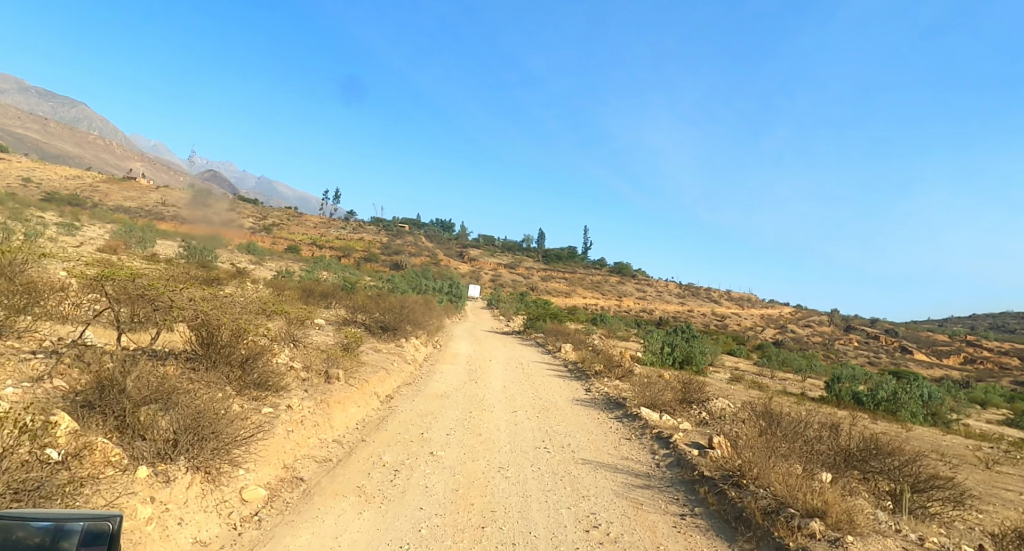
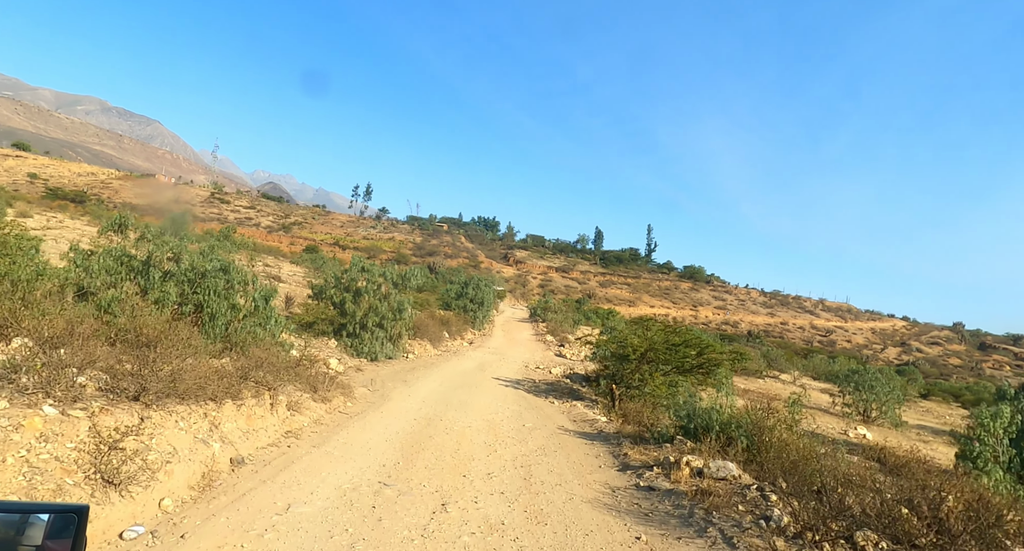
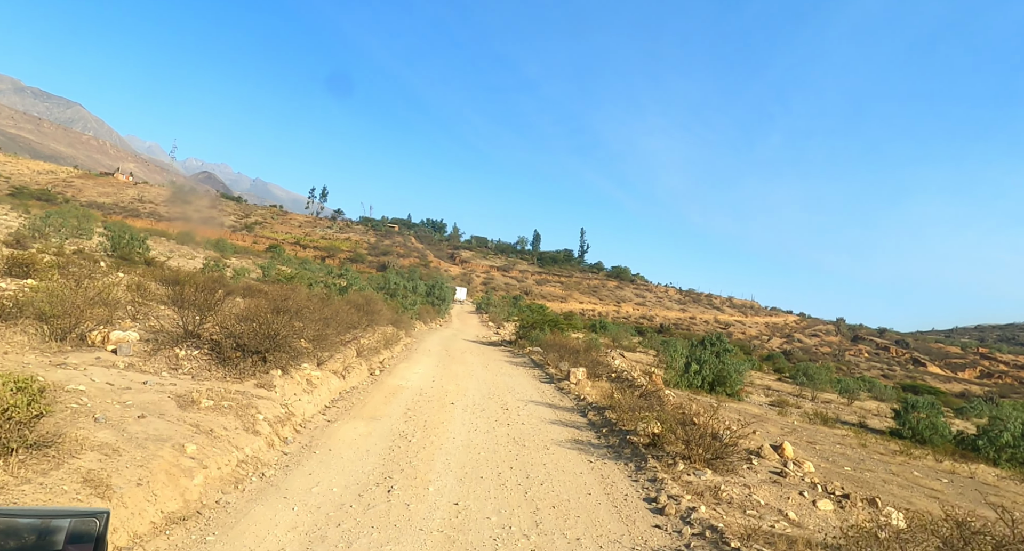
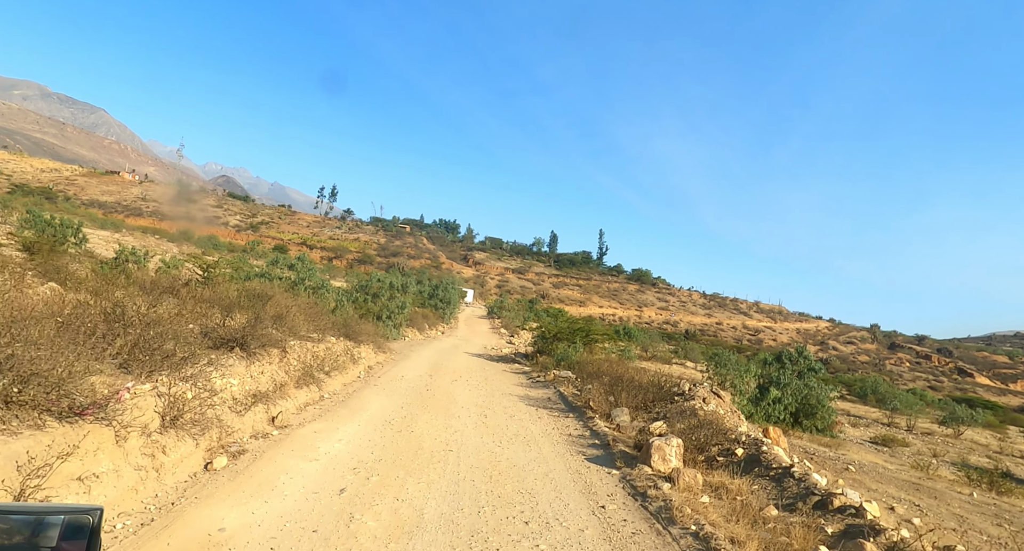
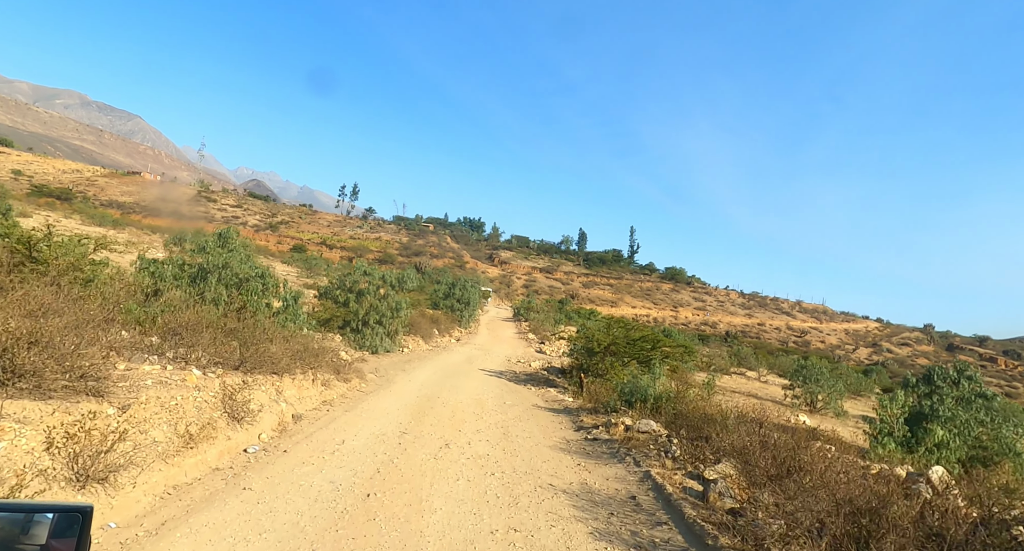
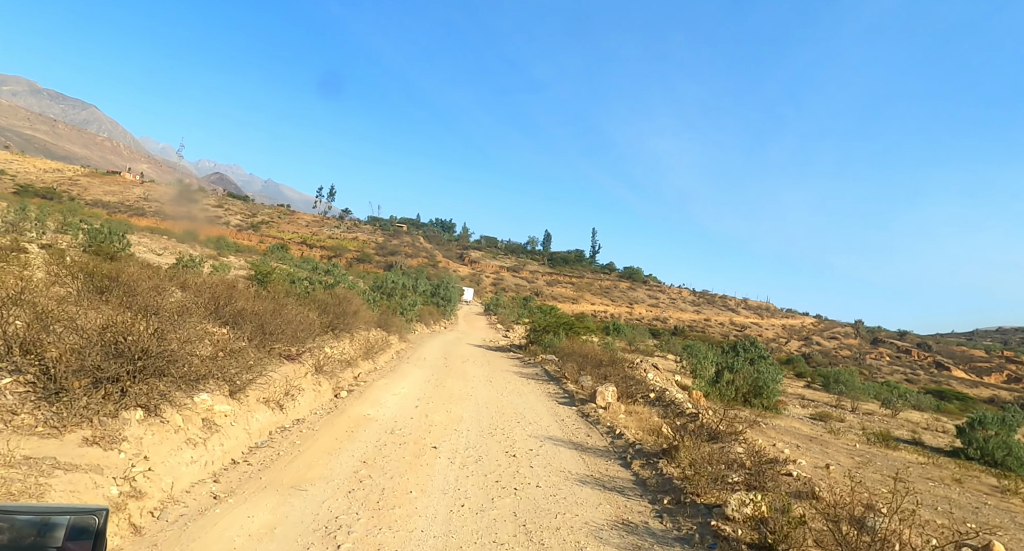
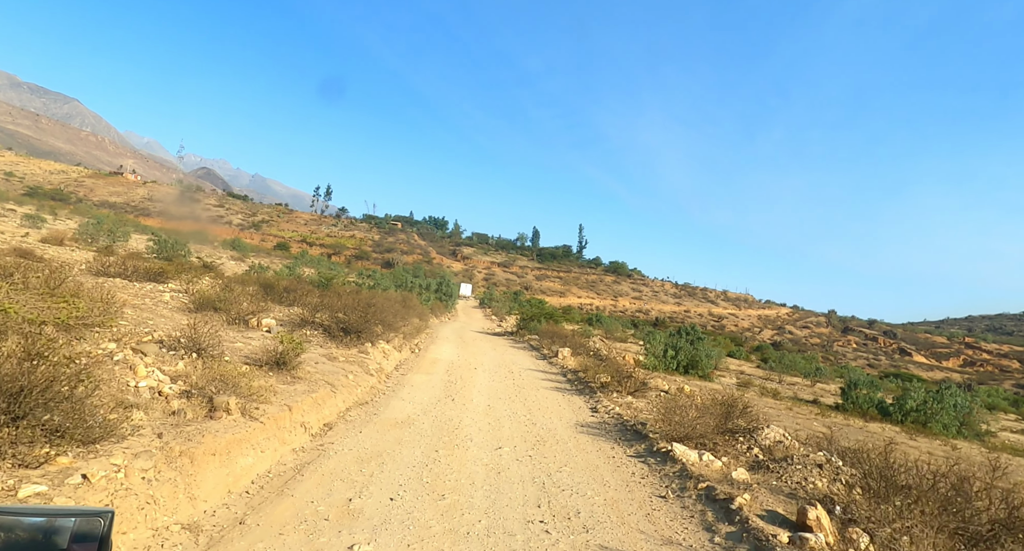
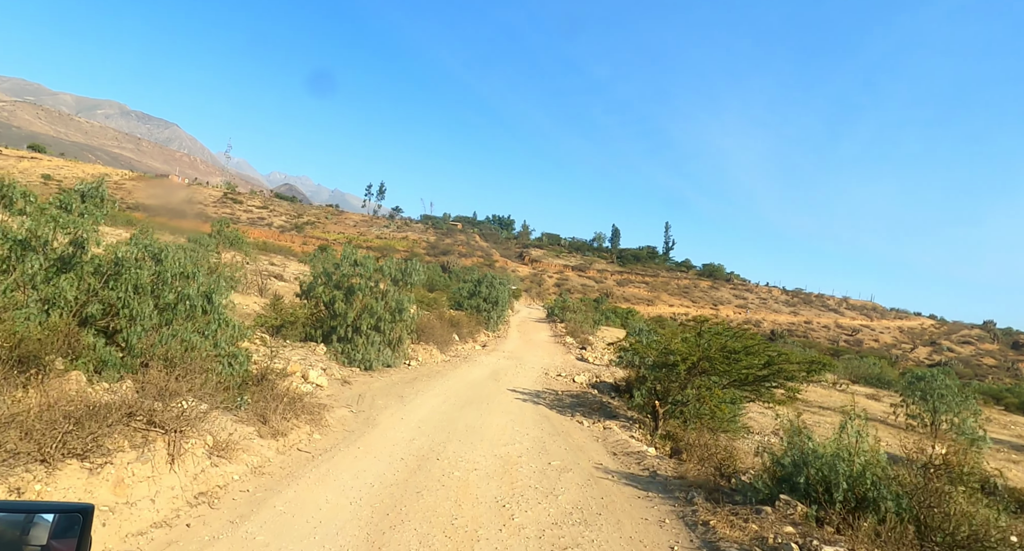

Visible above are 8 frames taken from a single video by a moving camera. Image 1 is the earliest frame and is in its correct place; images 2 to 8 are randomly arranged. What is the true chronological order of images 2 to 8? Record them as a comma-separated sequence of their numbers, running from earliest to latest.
7, 3, 6, 4, 5, 2, 8
